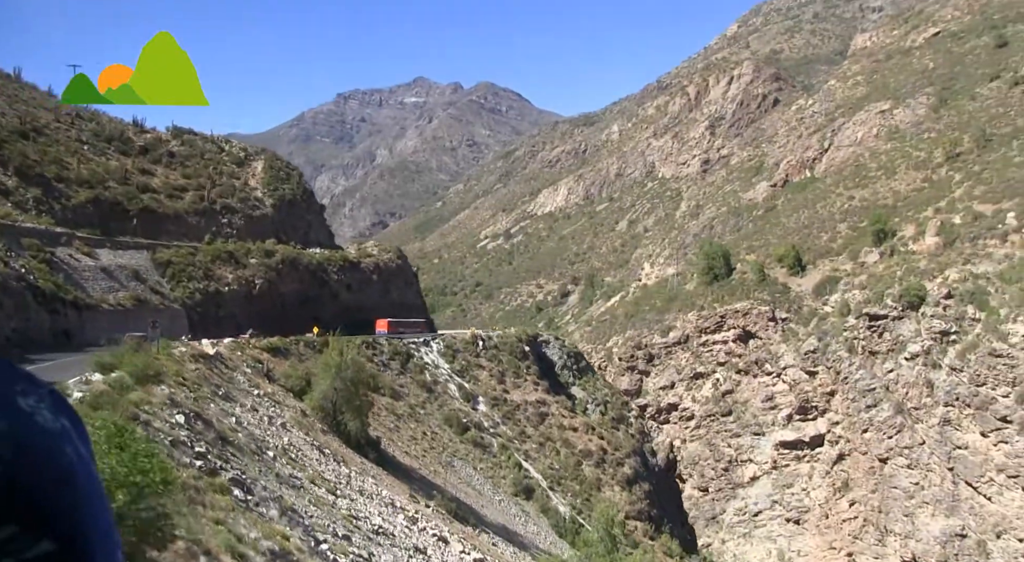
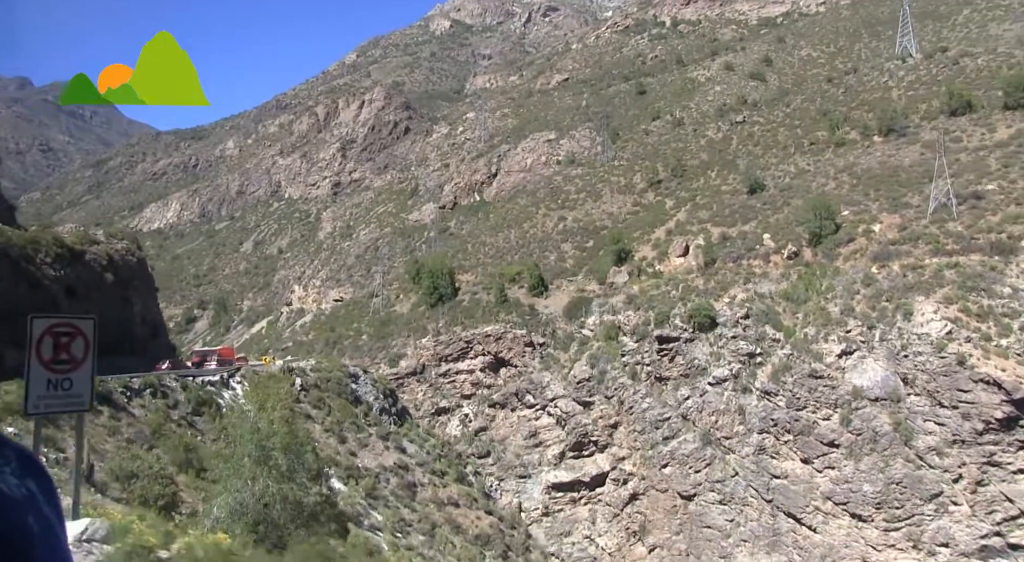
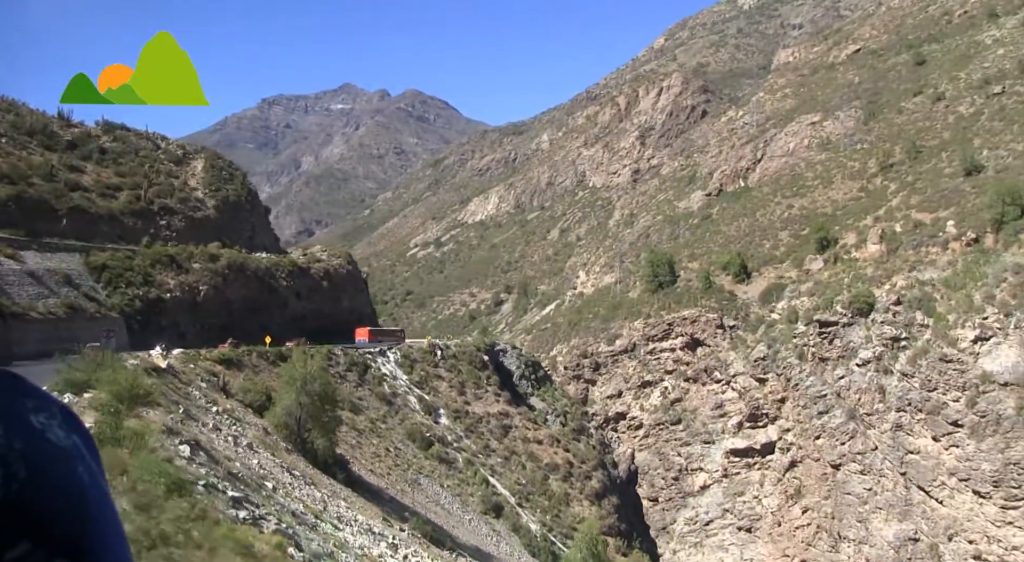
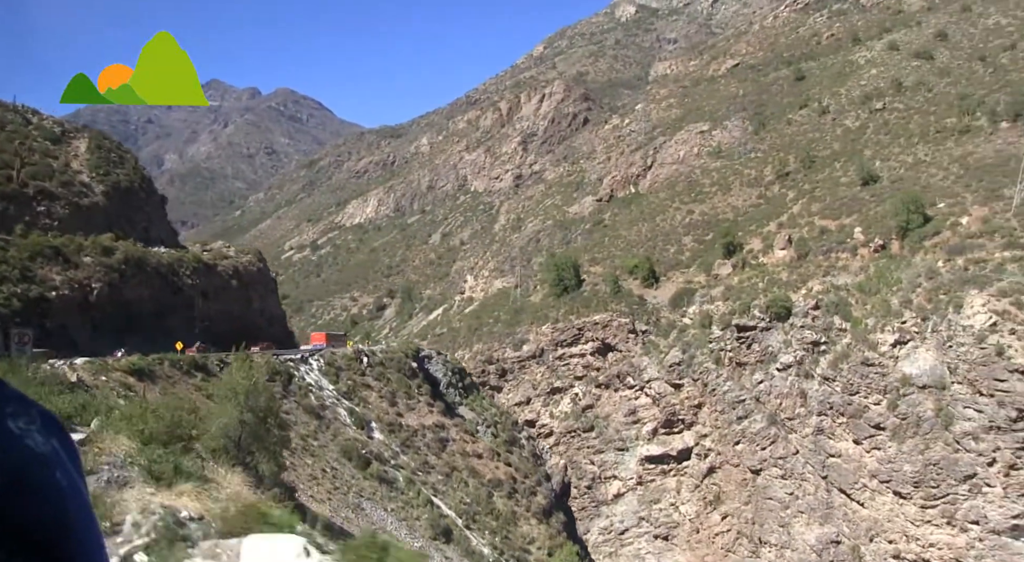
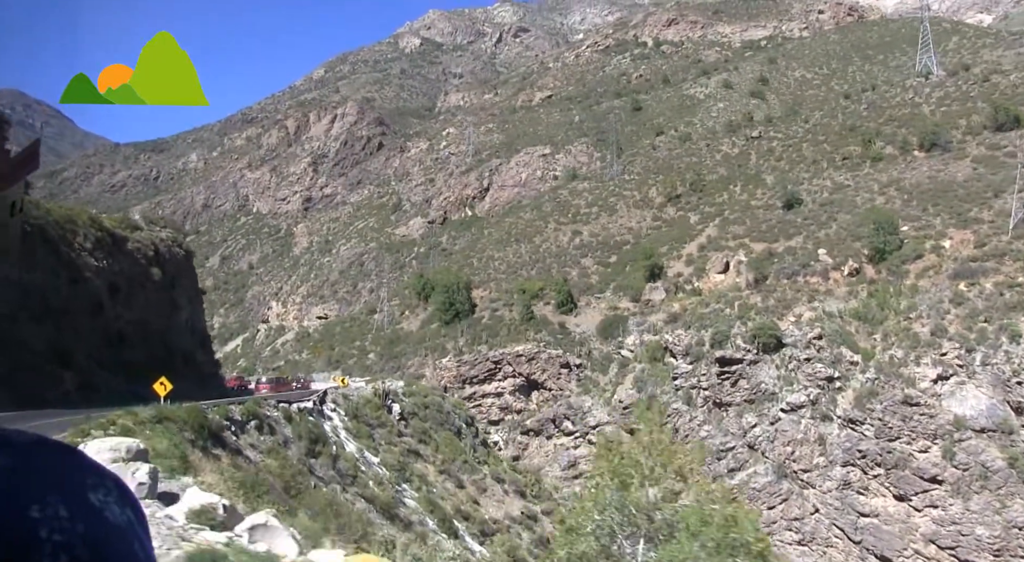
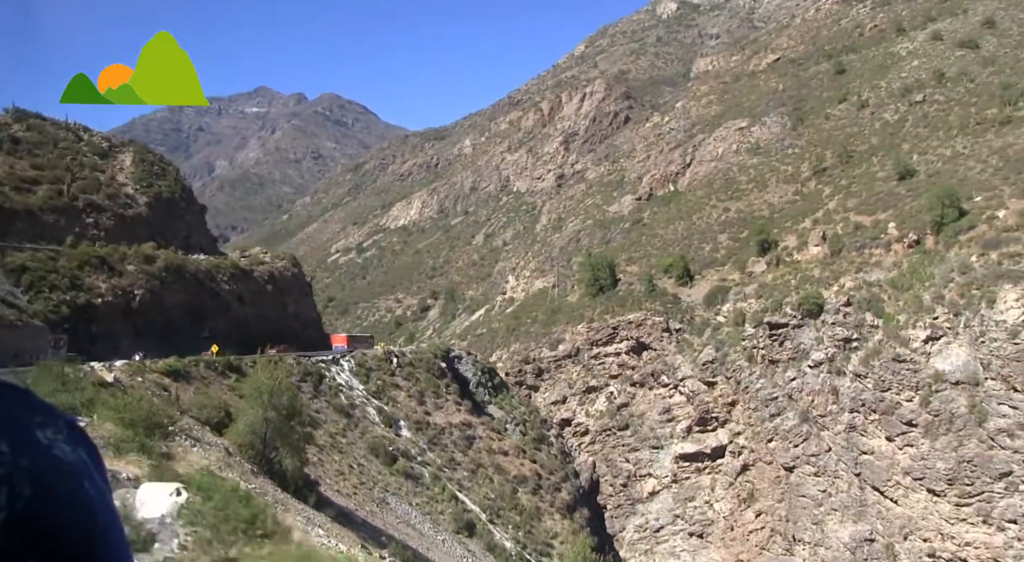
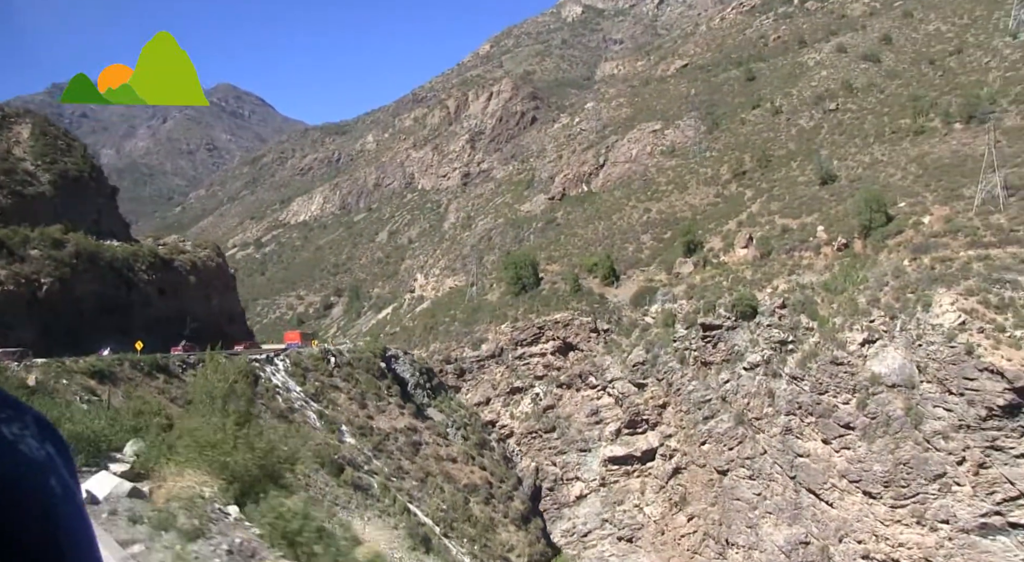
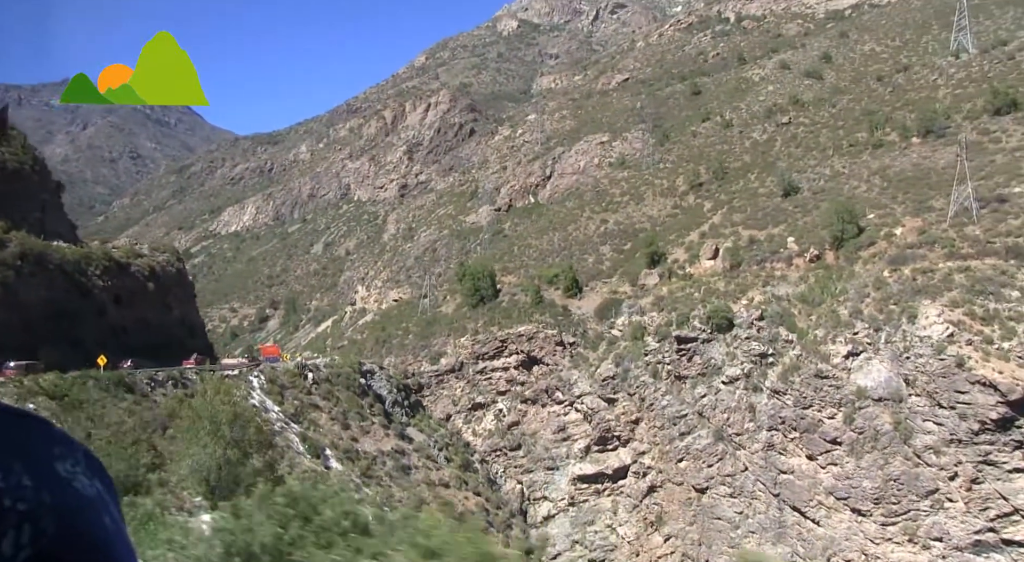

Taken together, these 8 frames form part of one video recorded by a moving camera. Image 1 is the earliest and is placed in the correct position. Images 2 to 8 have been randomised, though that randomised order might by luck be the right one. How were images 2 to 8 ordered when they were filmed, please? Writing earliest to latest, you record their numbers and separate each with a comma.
3, 6, 4, 7, 8, 2, 5
